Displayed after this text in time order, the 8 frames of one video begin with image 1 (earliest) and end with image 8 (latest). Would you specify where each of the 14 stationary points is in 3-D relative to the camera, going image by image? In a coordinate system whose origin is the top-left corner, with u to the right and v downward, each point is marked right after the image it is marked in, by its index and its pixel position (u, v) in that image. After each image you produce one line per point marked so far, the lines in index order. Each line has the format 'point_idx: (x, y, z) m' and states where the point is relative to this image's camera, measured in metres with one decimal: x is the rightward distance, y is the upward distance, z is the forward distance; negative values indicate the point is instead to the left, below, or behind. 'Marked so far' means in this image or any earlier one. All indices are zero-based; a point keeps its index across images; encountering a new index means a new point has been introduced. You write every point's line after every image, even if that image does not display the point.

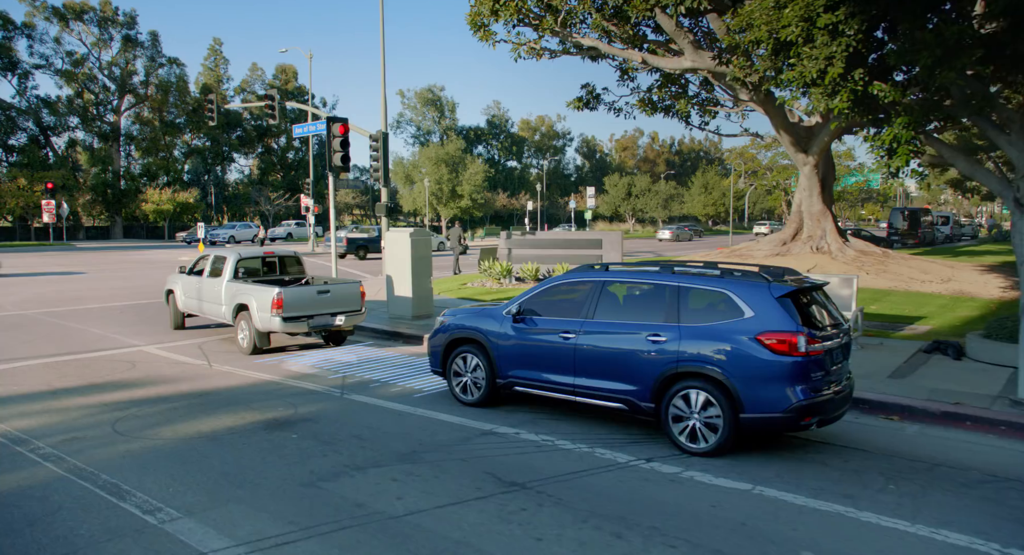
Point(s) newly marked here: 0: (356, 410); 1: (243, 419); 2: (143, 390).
0: (-1.7, -1.5, +7.9) m
1: (-2.8, -1.5, +7.5) m
2: (-4.7, -1.4, +9.0) m
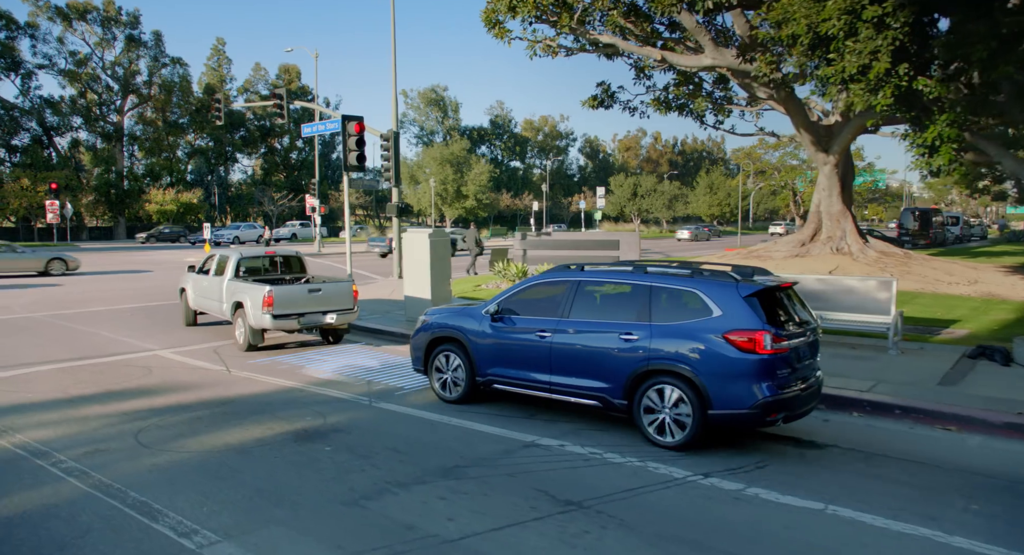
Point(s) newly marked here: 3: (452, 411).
0: (-1.3, -1.5, +7.6) m
1: (-2.4, -1.5, +7.2) m
2: (-4.3, -1.5, +8.7) m
3: (-0.6, -1.5, +7.9) m
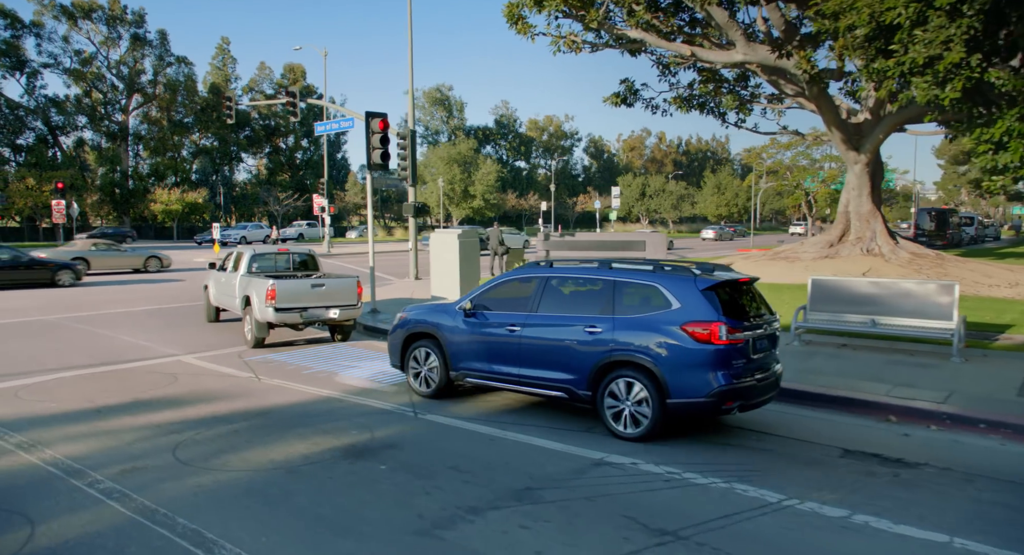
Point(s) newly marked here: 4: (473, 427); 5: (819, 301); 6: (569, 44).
0: (-0.7, -1.6, +7.1) m
1: (-1.8, -1.6, +6.7) m
2: (-3.7, -1.5, +8.2) m
3: (0.0, -1.5, +7.5) m
4: (-0.4, -1.5, +7.3) m
5: (+4.8, -0.4, +11.1) m
6: (+1.5, +6.4, +19.4) m
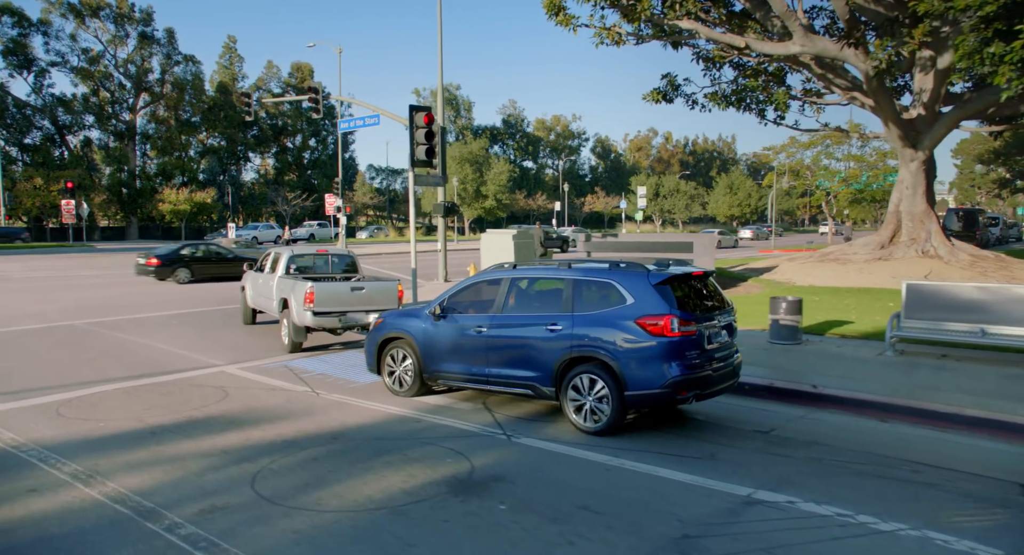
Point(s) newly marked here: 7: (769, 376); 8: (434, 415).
0: (+0.3, -1.6, +6.3) m
1: (-0.8, -1.6, +5.9) m
2: (-2.6, -1.6, +7.4) m
3: (+1.0, -1.6, +6.6) m
4: (+0.7, -1.6, +6.4) m
5: (+5.8, -0.4, +10.3) m
6: (+2.6, +6.3, +18.5) m
7: (+3.4, -1.3, +9.5) m
8: (-0.9, -1.5, +7.9) m
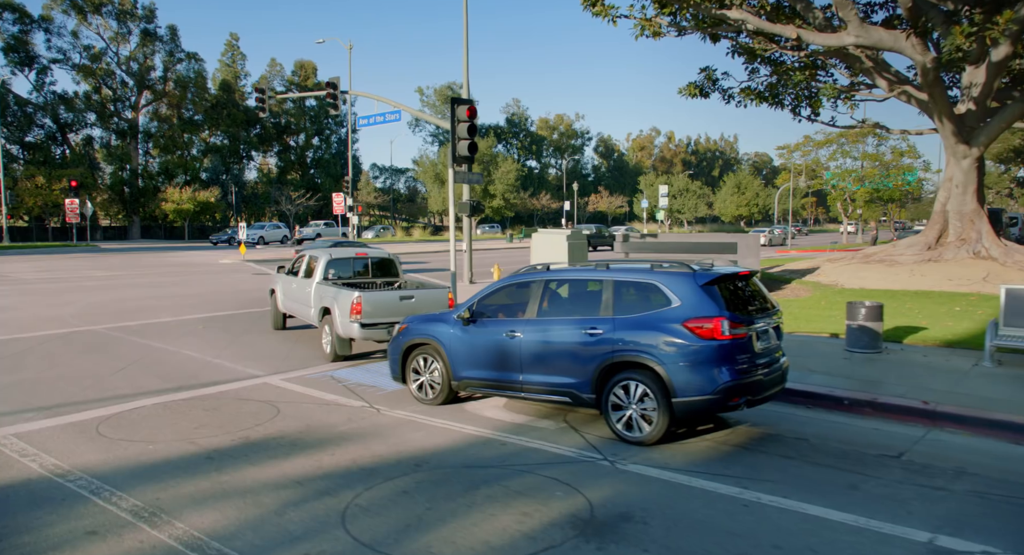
0: (+1.2, -1.7, +5.5) m
1: (+0.1, -1.7, +5.1) m
2: (-1.7, -1.6, +6.6) m
3: (+1.9, -1.7, +5.9) m
4: (+1.6, -1.7, +5.7) m
5: (+6.7, -0.5, +9.5) m
6: (+3.5, +6.2, +17.7) m
7: (+4.4, -1.4, +8.7) m
8: (0.0, -1.6, +7.1) m
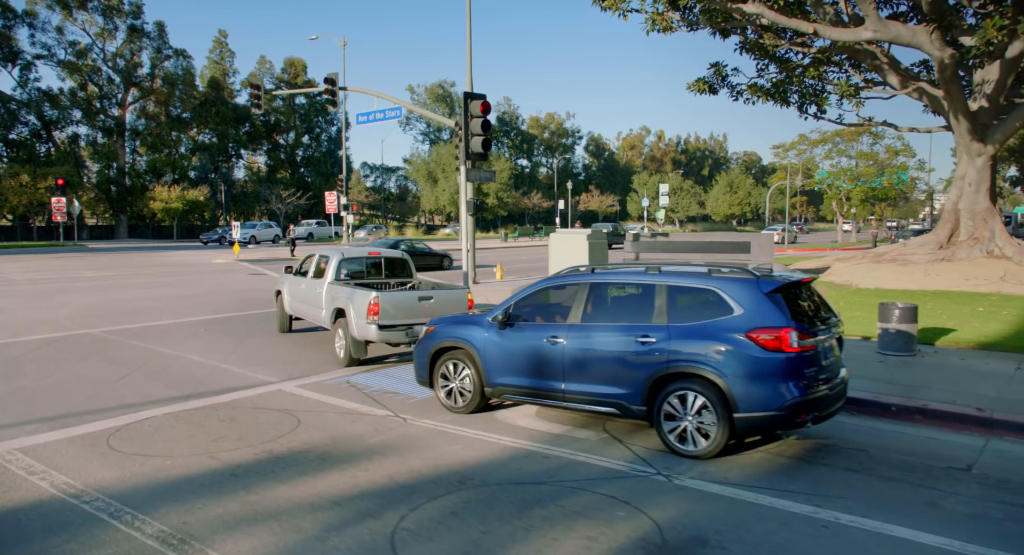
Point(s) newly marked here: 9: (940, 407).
0: (+1.6, -1.7, +5.1) m
1: (+0.6, -1.7, +4.7) m
2: (-1.3, -1.6, +6.2) m
3: (+2.4, -1.7, +5.5) m
4: (+2.0, -1.7, +5.3) m
5: (+7.1, -0.5, +9.2) m
6: (+3.7, +6.2, +17.4) m
7: (+4.7, -1.4, +8.4) m
8: (+0.4, -1.6, +6.7) m
9: (+4.7, -1.4, +7.8) m
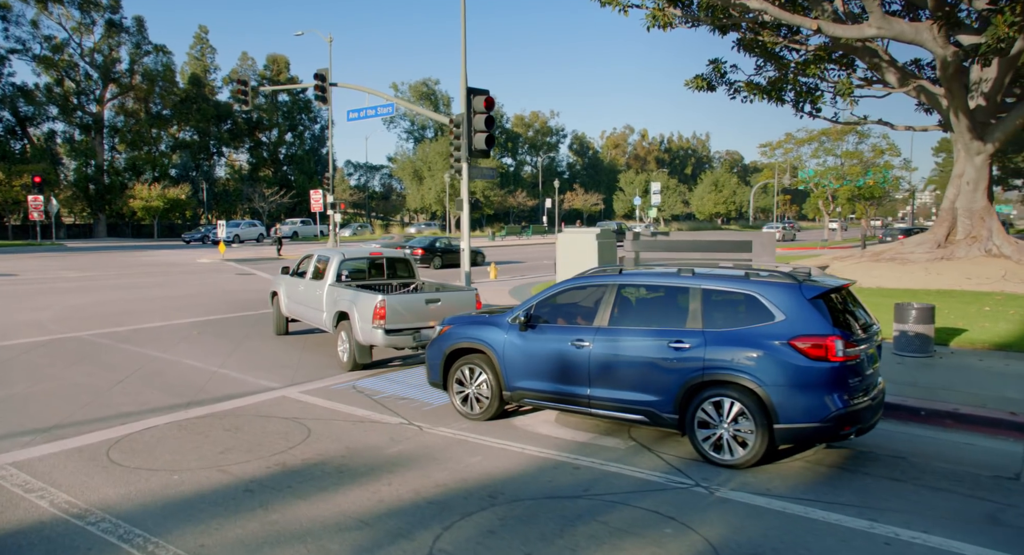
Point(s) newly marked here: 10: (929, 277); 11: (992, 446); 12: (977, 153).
0: (+1.9, -1.7, +4.9) m
1: (+0.8, -1.7, +4.4) m
2: (-1.1, -1.7, +5.8) m
3: (+2.6, -1.7, +5.2) m
4: (+2.3, -1.7, +5.0) m
5: (+7.2, -0.5, +9.1) m
6: (+3.6, +6.2, +17.1) m
7: (+4.9, -1.4, +8.2) m
8: (+0.7, -1.6, +6.4) m
9: (+4.9, -1.4, +7.6) m
10: (+9.9, 0.0, +16.8) m
11: (+4.6, -1.6, +6.8) m
12: (+11.9, +3.2, +18.3) m
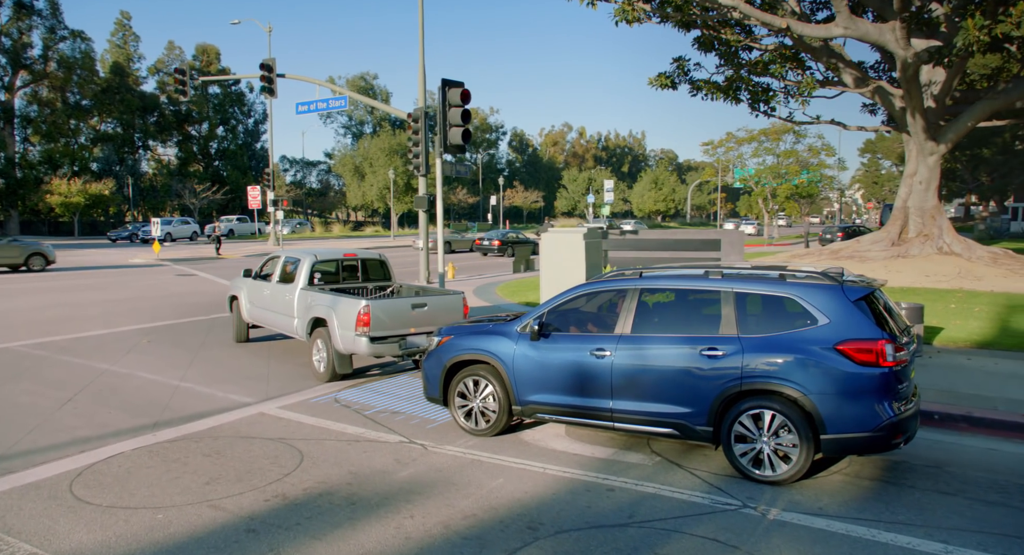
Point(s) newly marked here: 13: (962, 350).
0: (+2.3, -1.8, +4.5) m
1: (+1.2, -1.8, +3.9) m
2: (-0.8, -1.7, +5.2) m
3: (+2.9, -1.7, +4.9) m
4: (+2.6, -1.7, +4.7) m
5: (+7.2, -0.5, +9.2) m
6: (+2.8, +6.3, +16.9) m
7: (+4.9, -1.4, +8.1) m
8: (+0.9, -1.7, +5.9) m
9: (+5.0, -1.4, +7.5) m
10: (+9.1, +0.1, +17.1) m
11: (+4.8, -1.6, +6.7) m
12: (+11.0, +3.3, +18.8) m
13: (+6.7, -1.1, +10.5) m
